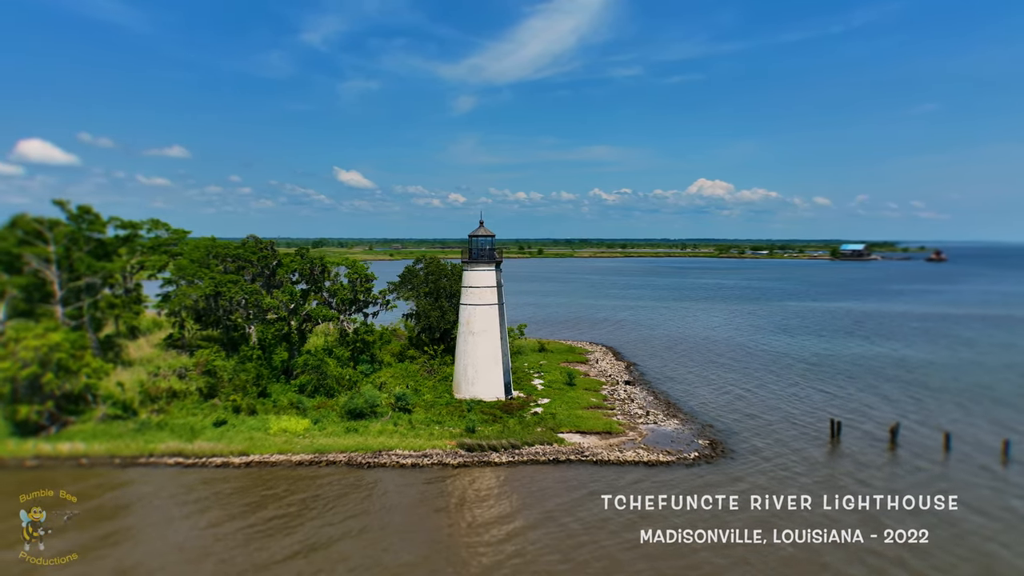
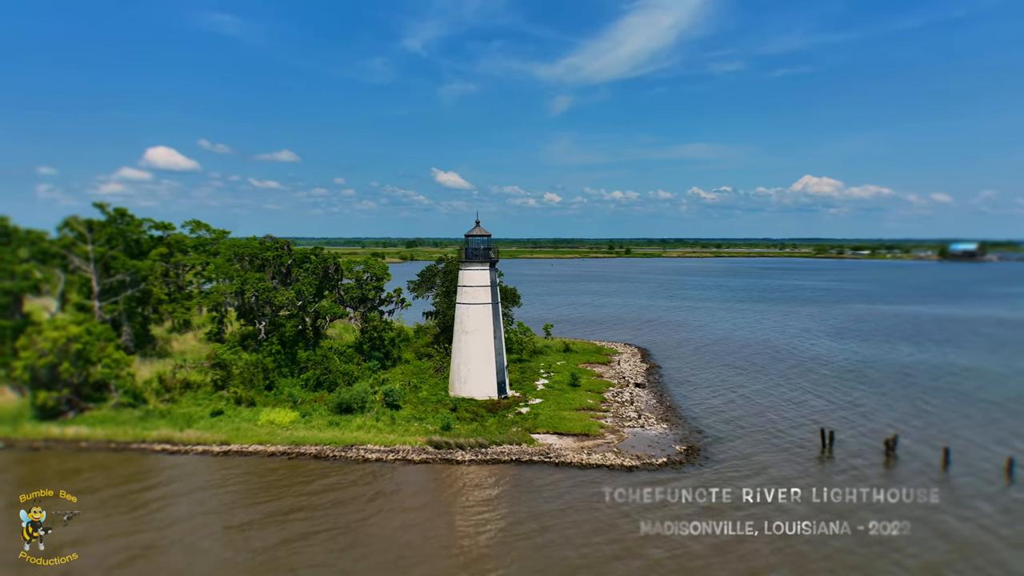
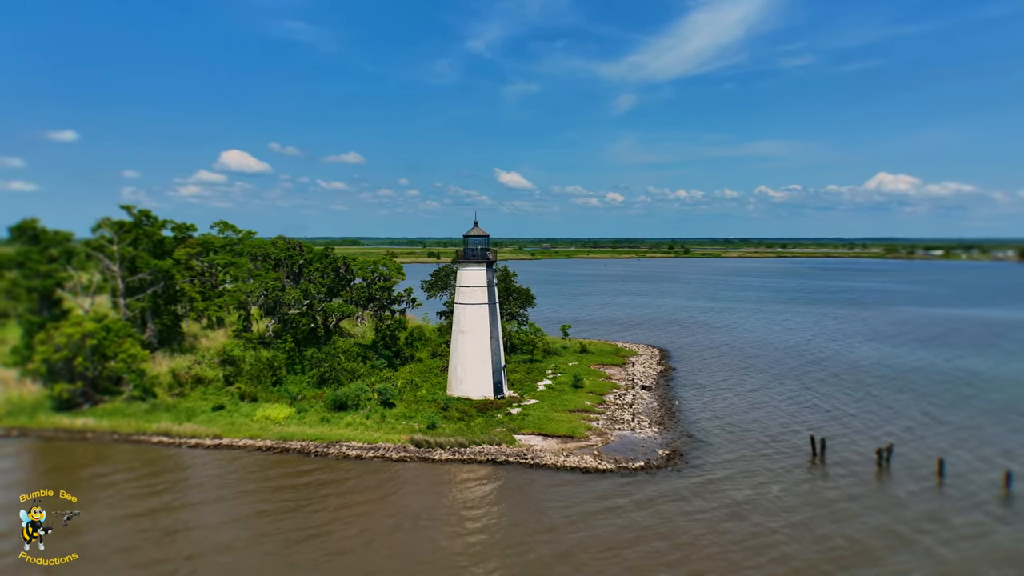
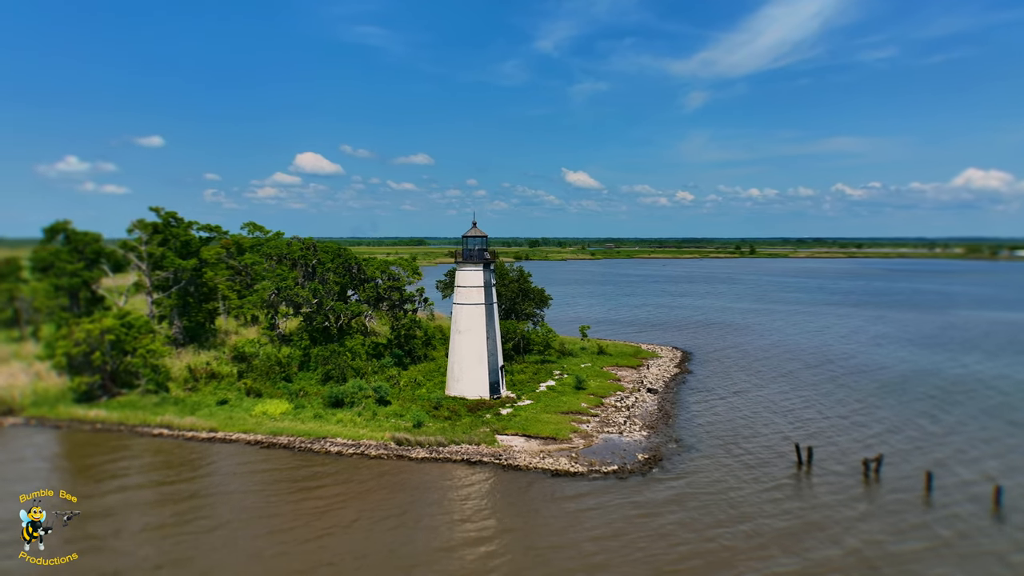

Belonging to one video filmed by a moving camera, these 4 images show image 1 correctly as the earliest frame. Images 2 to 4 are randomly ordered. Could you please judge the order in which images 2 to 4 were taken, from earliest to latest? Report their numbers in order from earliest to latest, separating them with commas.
2, 3, 4
